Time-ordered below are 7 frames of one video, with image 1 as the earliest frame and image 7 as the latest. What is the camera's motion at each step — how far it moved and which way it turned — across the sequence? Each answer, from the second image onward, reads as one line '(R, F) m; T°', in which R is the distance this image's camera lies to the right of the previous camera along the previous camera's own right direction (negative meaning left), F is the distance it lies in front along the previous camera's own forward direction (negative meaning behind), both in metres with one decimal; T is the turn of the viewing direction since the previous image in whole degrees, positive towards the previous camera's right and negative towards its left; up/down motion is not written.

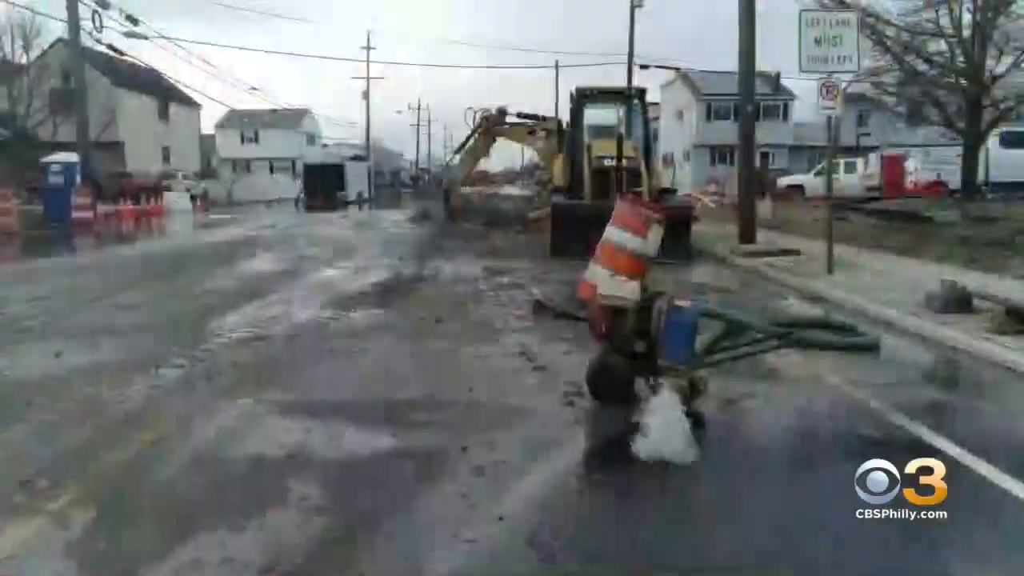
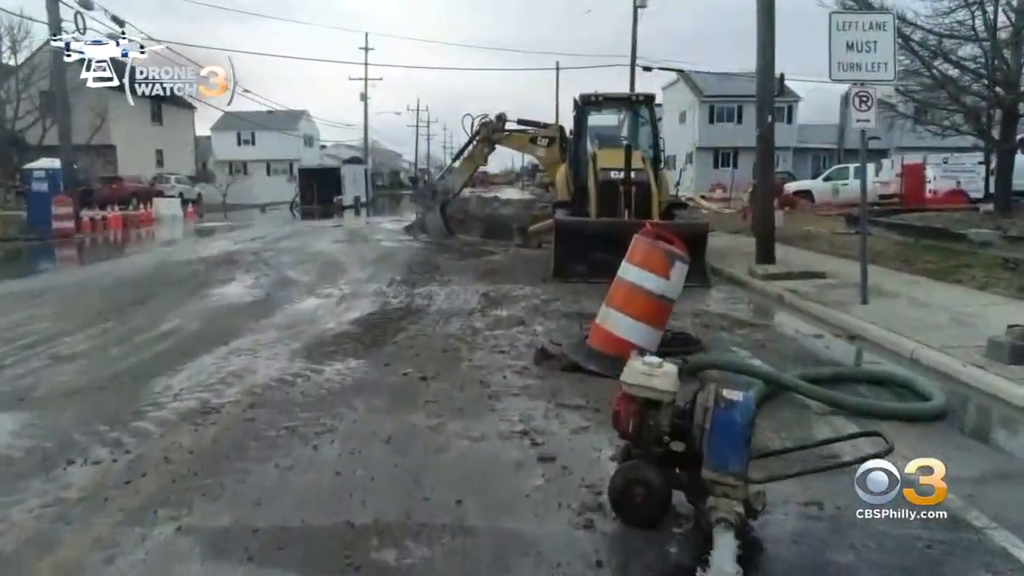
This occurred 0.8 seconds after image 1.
(0.0, +0.9) m; 0°
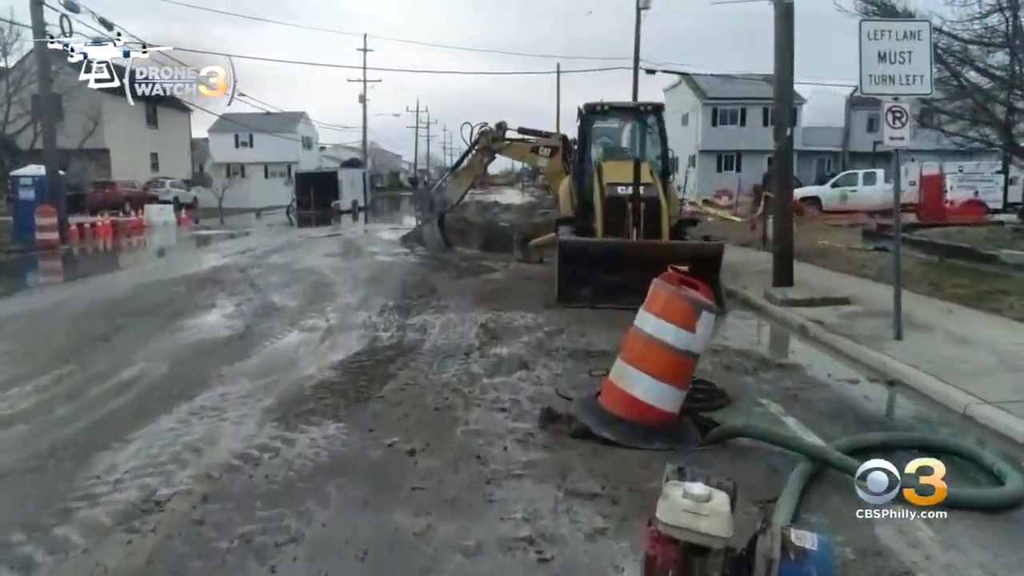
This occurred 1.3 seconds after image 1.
(0.0, +0.7) m; 0°
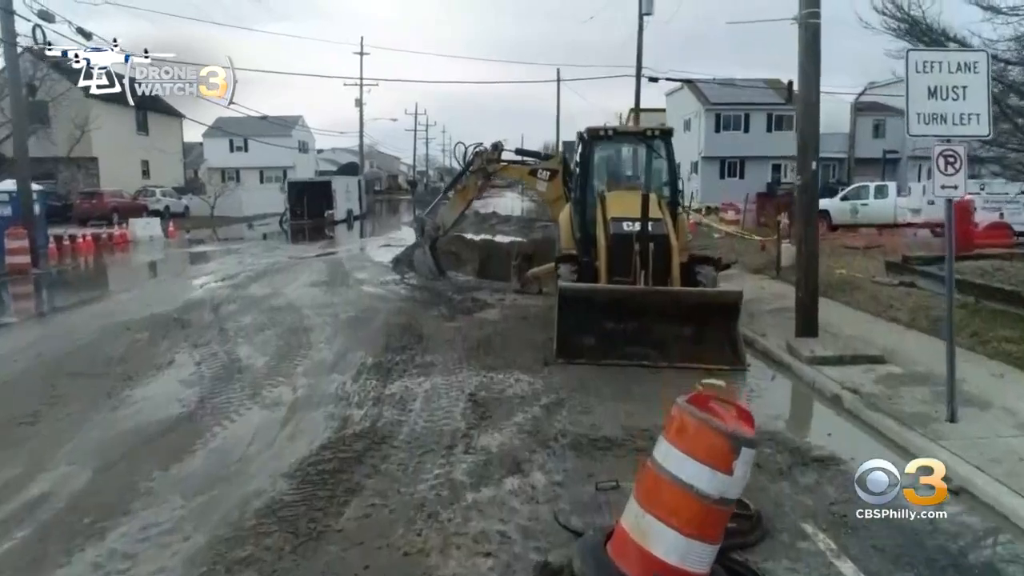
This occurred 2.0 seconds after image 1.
(0.0, +1.1) m; 0°
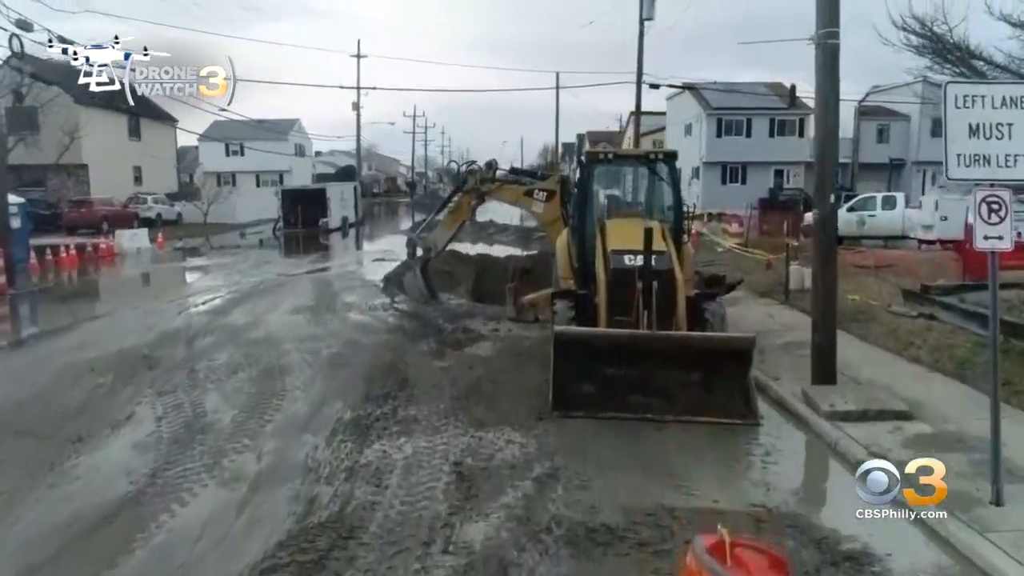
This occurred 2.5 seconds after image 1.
(+0.1, +0.8) m; 0°
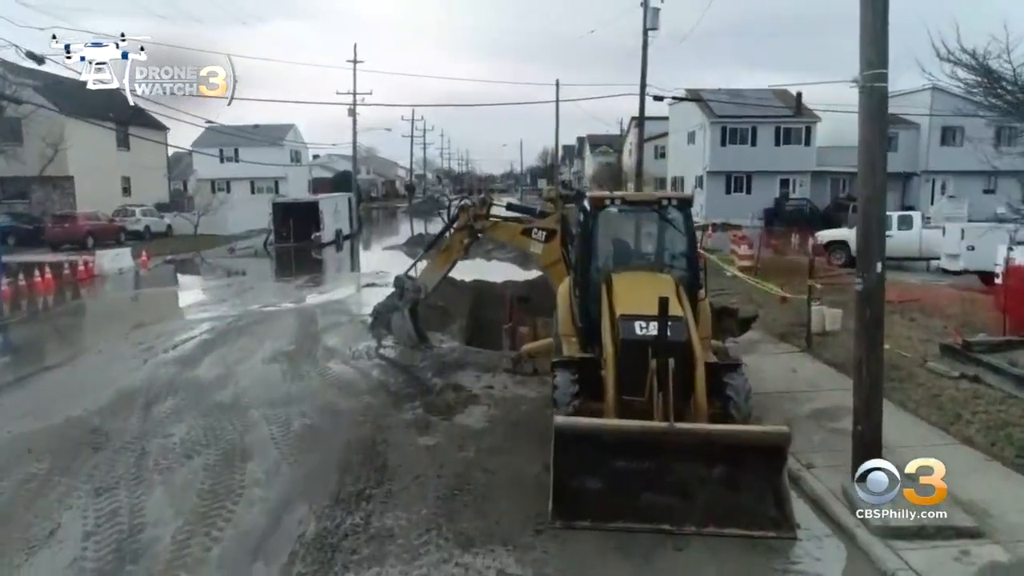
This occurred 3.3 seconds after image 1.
(0.0, +1.2) m; 0°
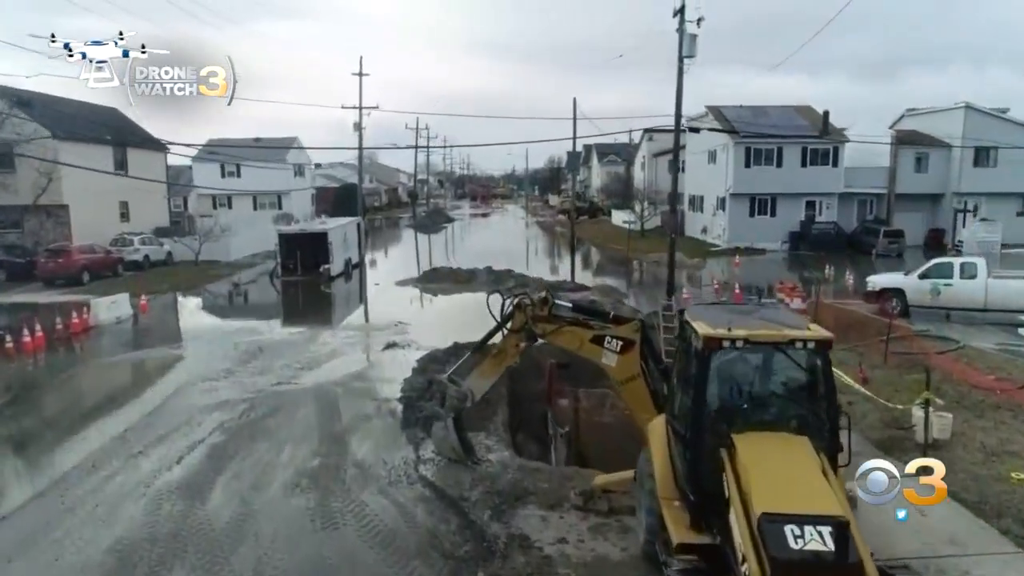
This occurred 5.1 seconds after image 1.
(-0.7, +2.0) m; 0°
